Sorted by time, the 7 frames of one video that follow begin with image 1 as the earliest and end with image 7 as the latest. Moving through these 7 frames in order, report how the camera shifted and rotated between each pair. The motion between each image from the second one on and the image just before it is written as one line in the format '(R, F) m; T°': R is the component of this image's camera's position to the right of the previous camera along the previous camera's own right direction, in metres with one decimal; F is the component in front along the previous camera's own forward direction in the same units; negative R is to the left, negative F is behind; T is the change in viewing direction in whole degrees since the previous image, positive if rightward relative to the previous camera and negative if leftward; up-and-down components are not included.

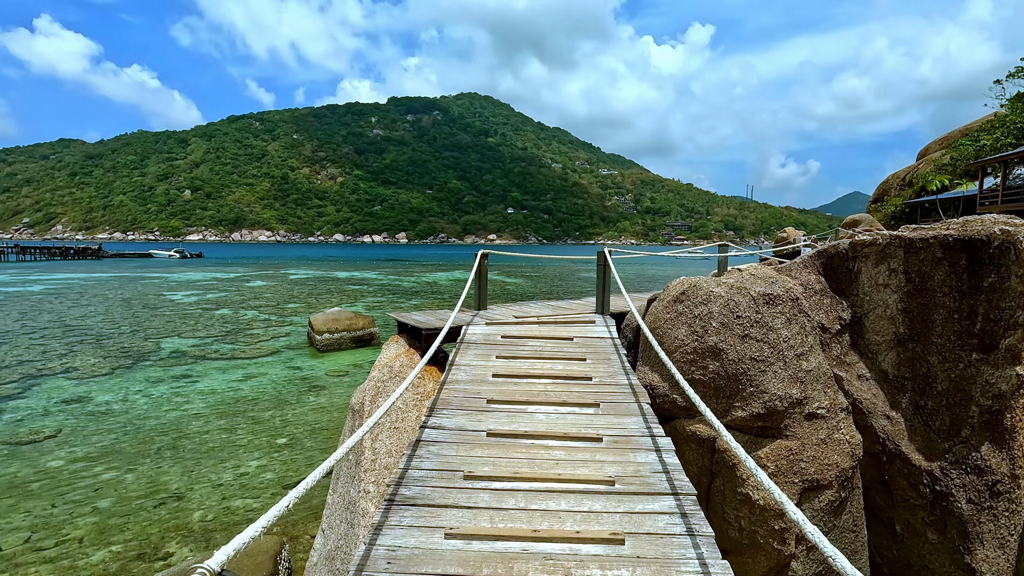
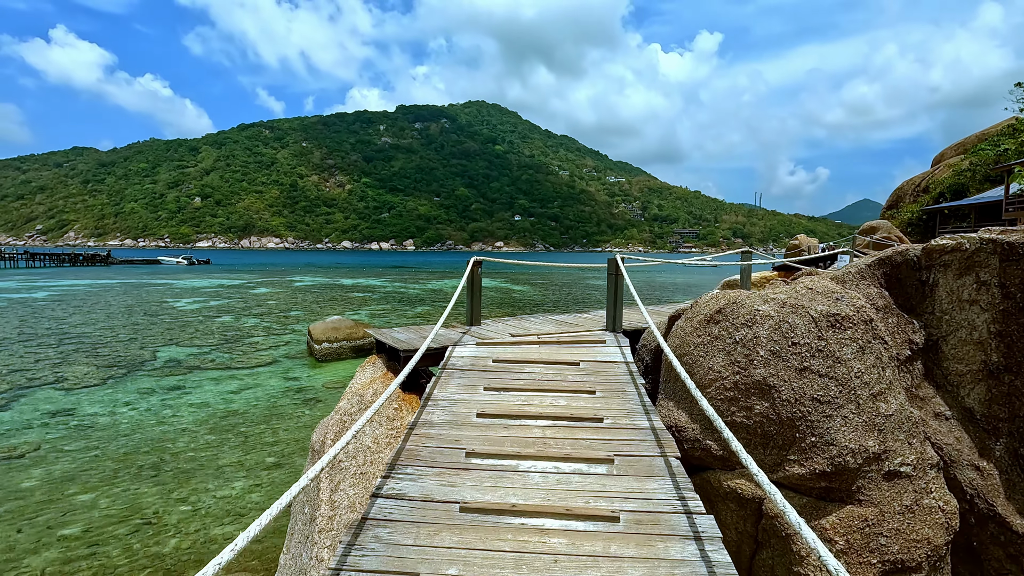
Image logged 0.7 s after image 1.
(+0.1, +0.5) m; -1°
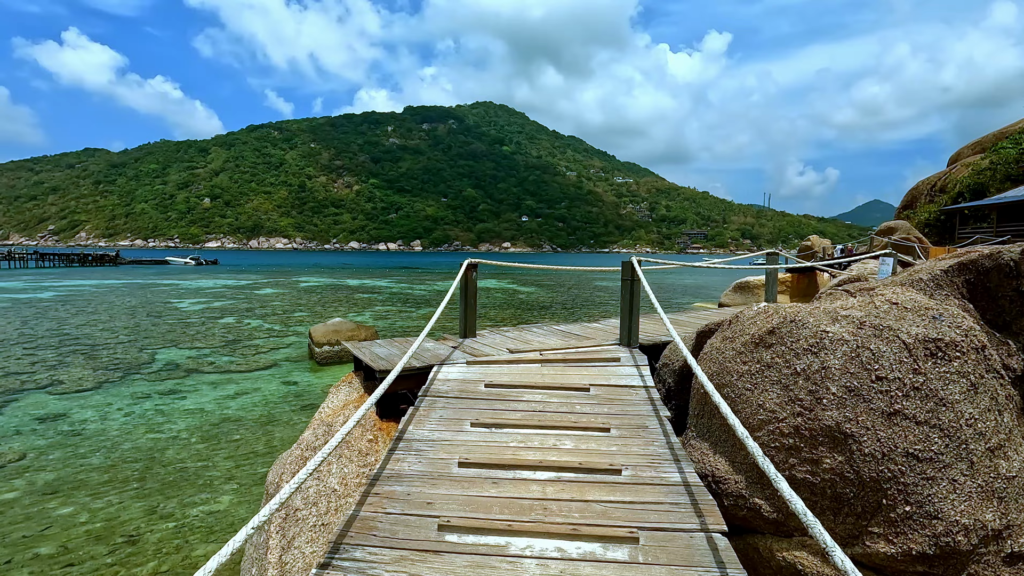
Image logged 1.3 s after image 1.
(0.0, +0.4) m; -1°
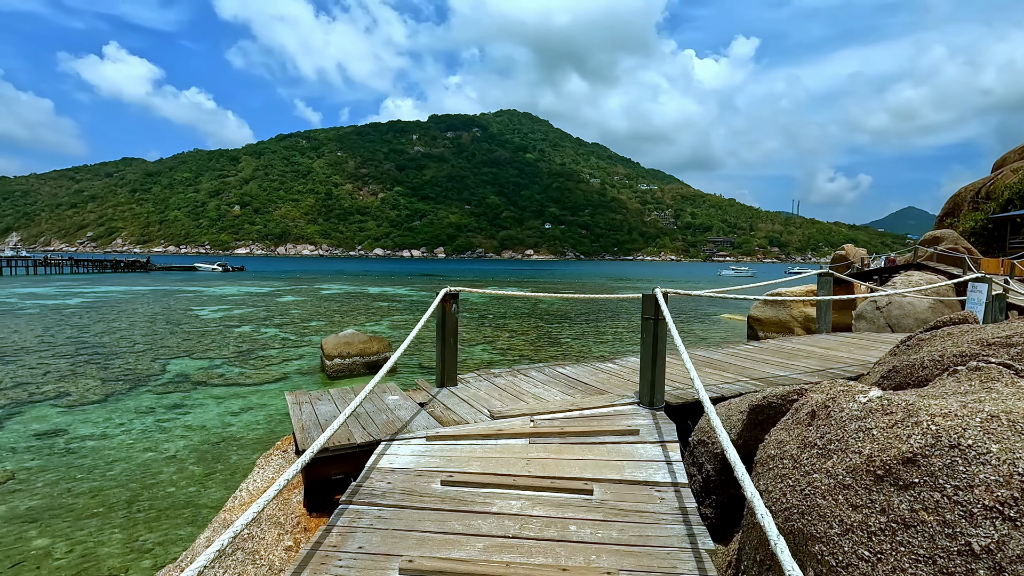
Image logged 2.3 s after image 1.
(+0.1, +0.6) m; -2°
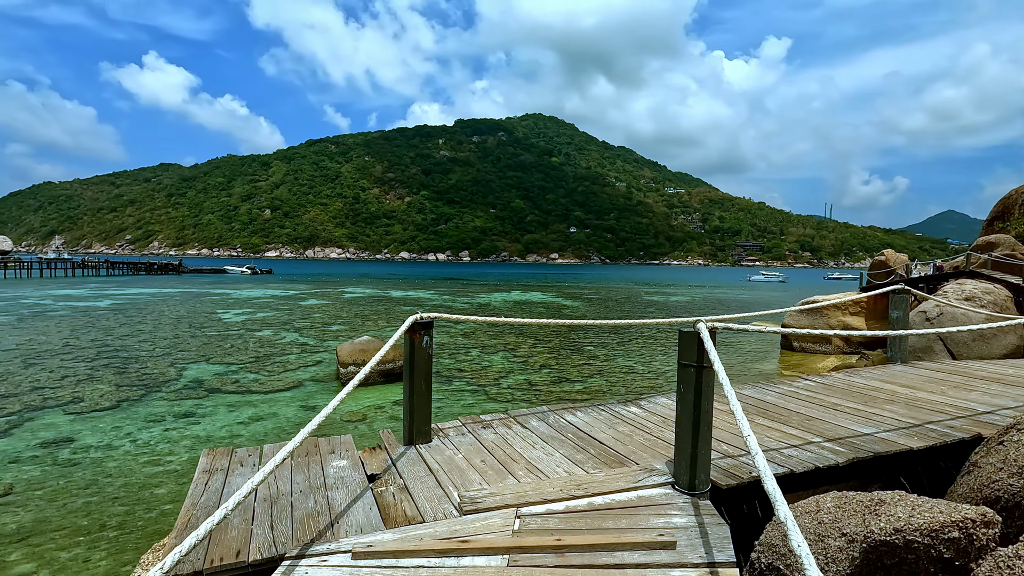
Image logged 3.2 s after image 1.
(+0.1, +0.5) m; -3°
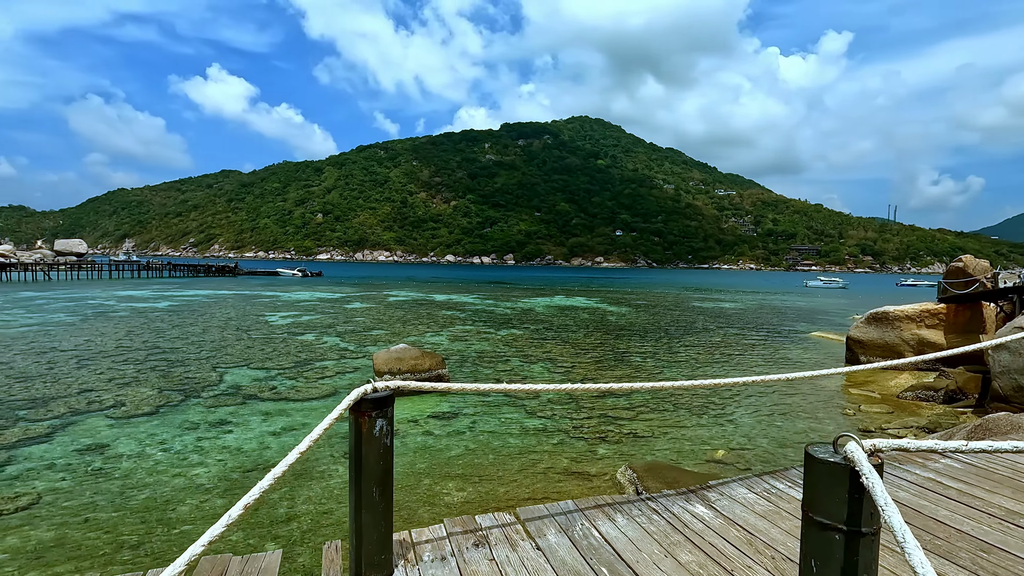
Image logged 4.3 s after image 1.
(+0.1, +0.6) m; -5°
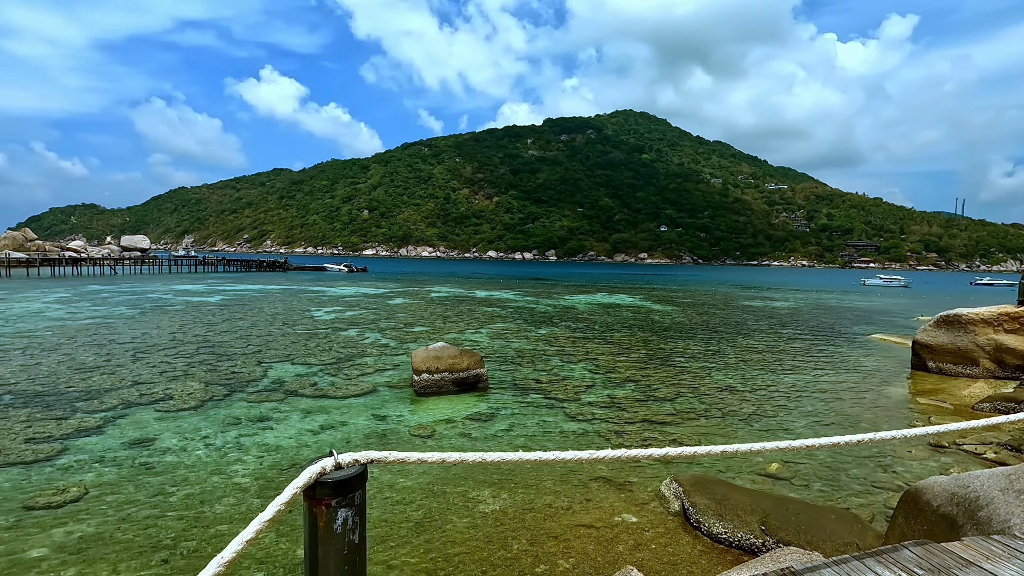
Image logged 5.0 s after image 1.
(0.0, +0.3) m; -4°
